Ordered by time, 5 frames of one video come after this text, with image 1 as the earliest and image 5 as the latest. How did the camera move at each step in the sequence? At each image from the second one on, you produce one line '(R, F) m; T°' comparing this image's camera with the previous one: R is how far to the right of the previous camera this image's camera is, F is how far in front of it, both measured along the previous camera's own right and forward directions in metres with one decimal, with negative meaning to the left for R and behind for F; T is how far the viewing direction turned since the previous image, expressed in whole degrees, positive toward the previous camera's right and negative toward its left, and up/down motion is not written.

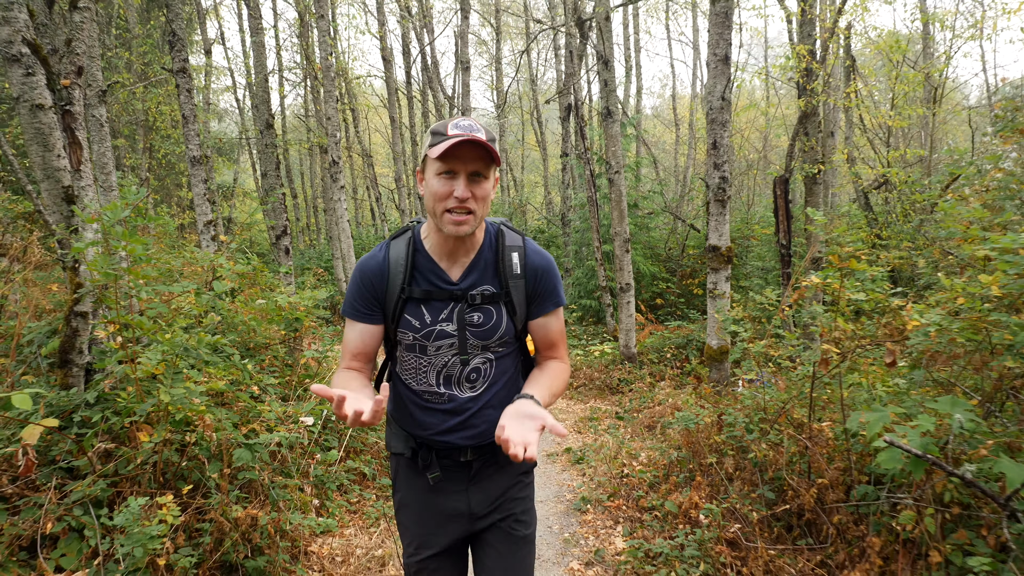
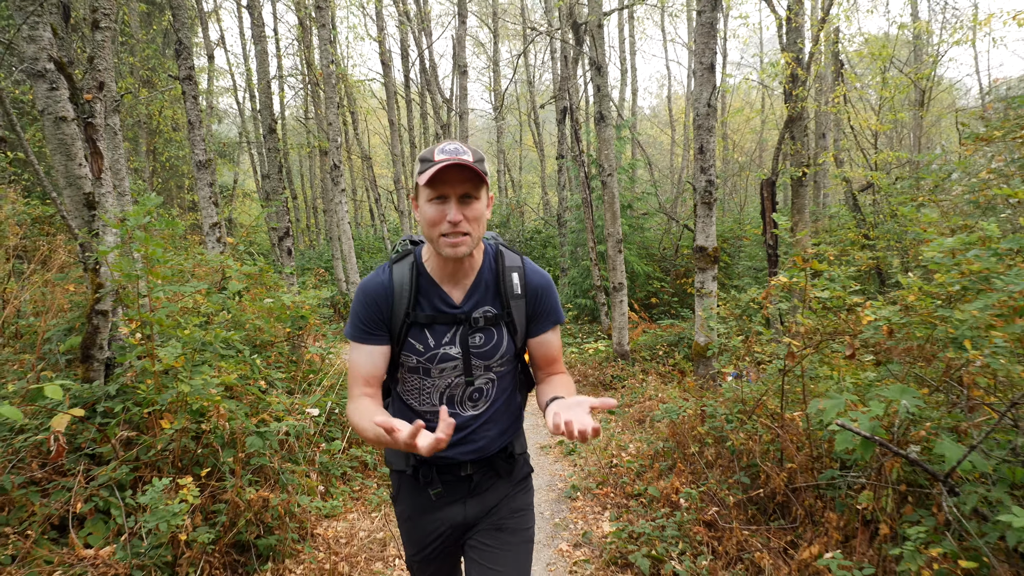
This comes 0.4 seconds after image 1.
(0.0, -0.3) m; 0°
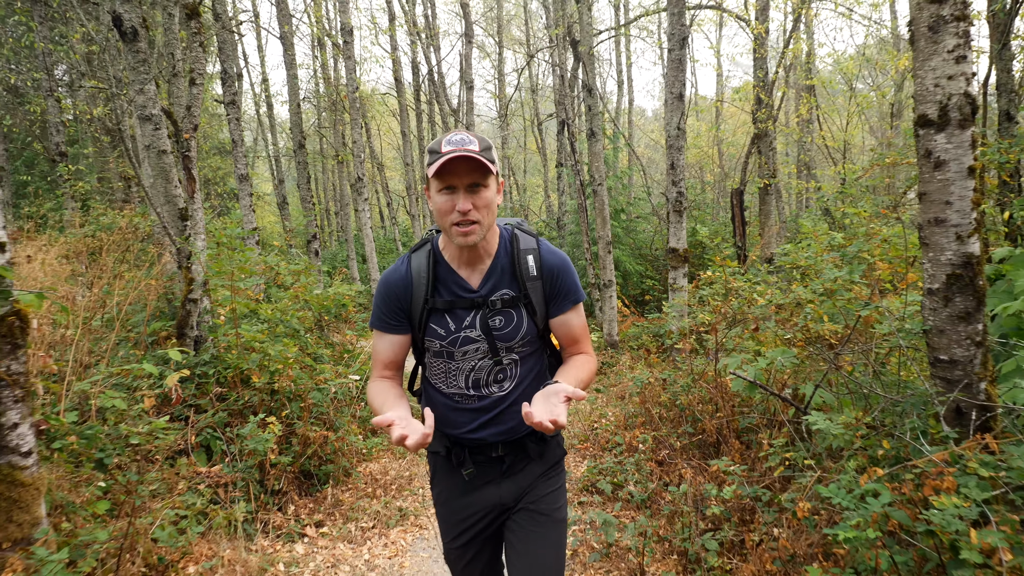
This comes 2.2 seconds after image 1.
(+0.1, -1.3) m; 0°
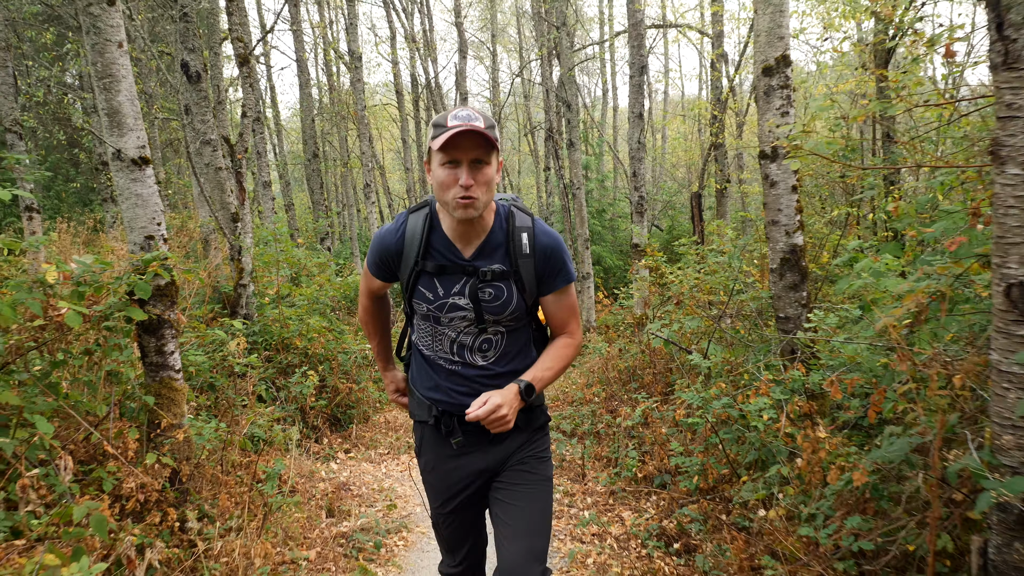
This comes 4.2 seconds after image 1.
(+0.1, -1.5) m; 0°
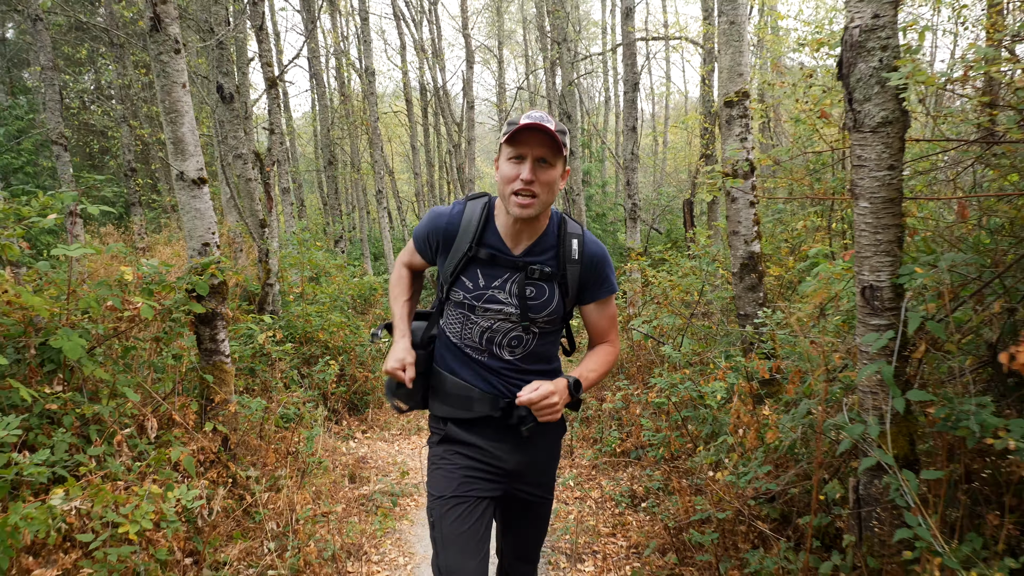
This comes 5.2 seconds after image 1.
(+0.1, -0.8) m; 0°
